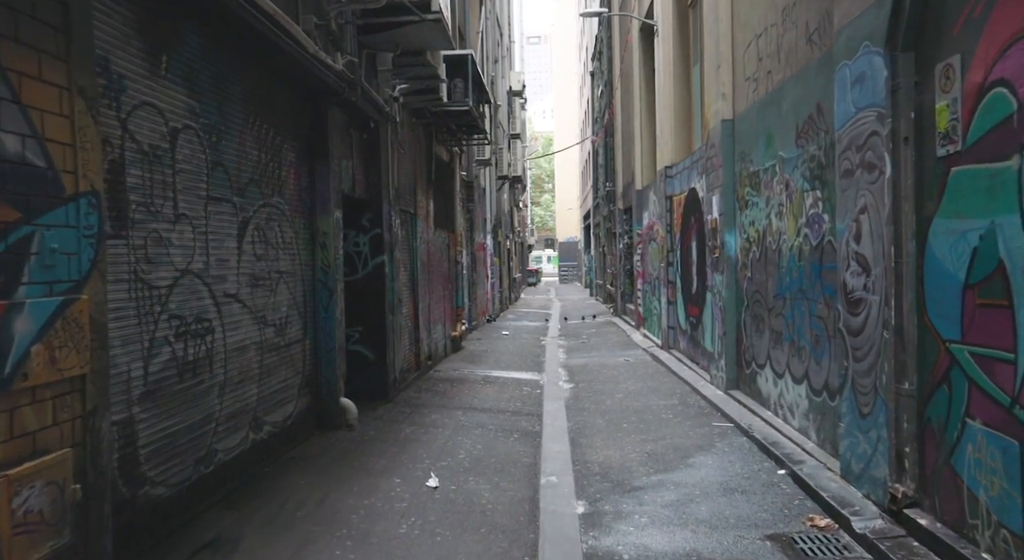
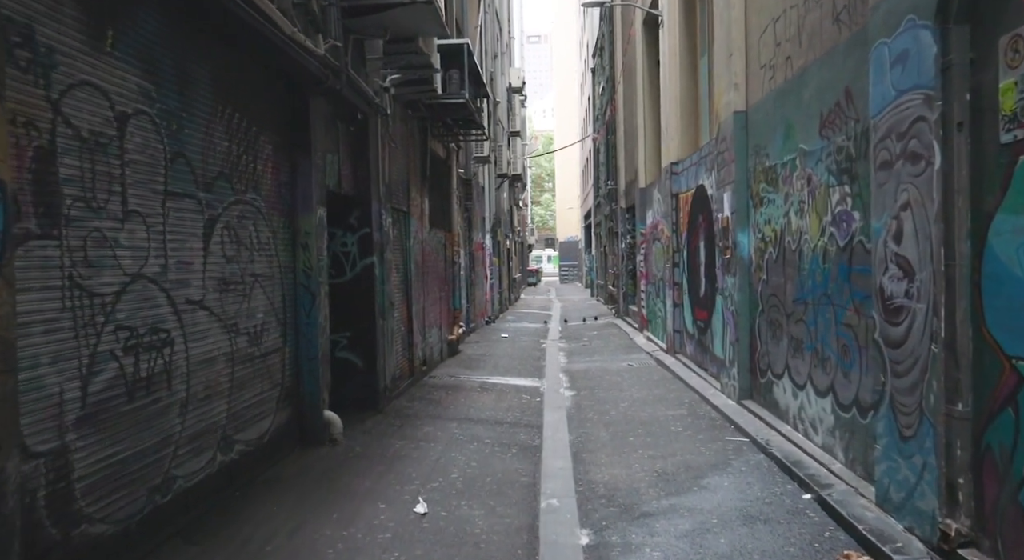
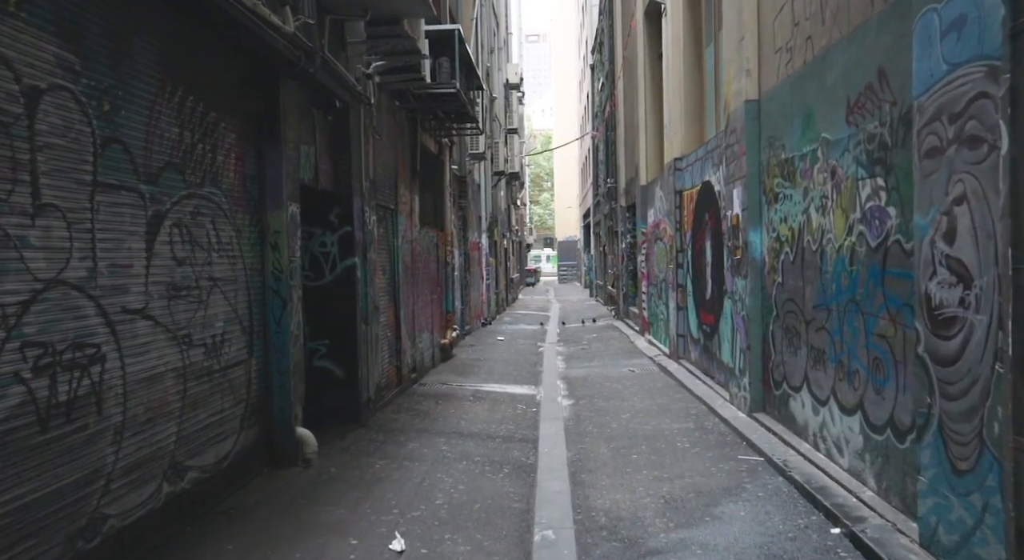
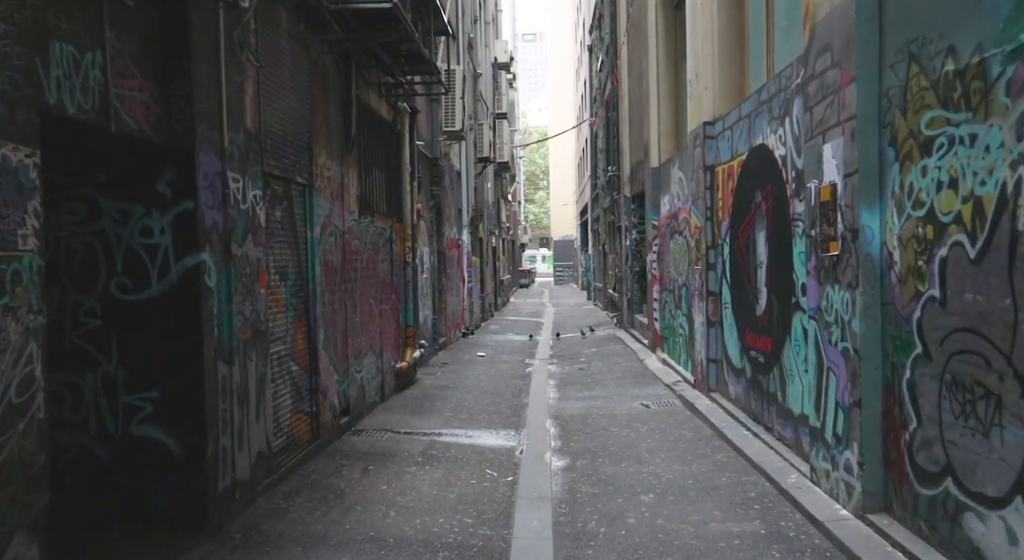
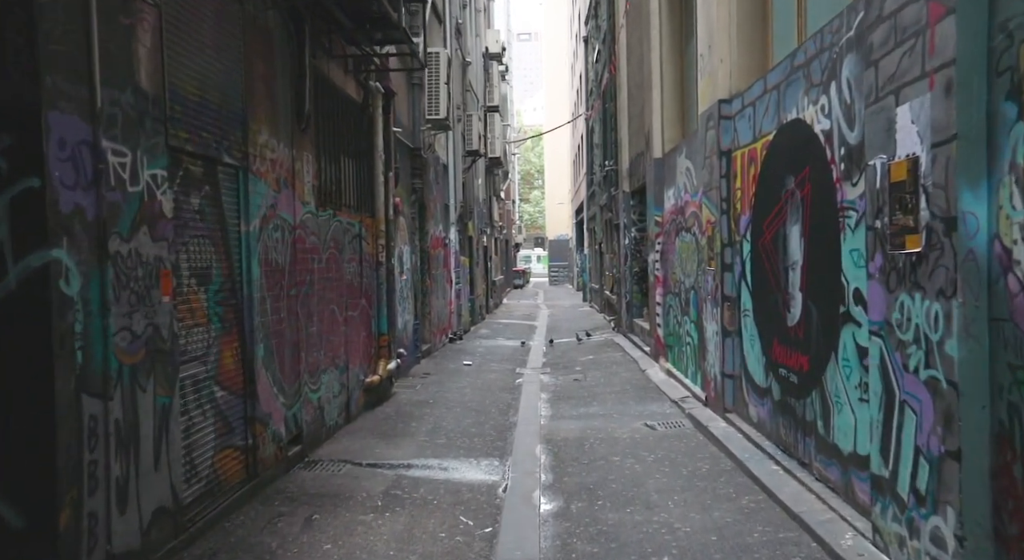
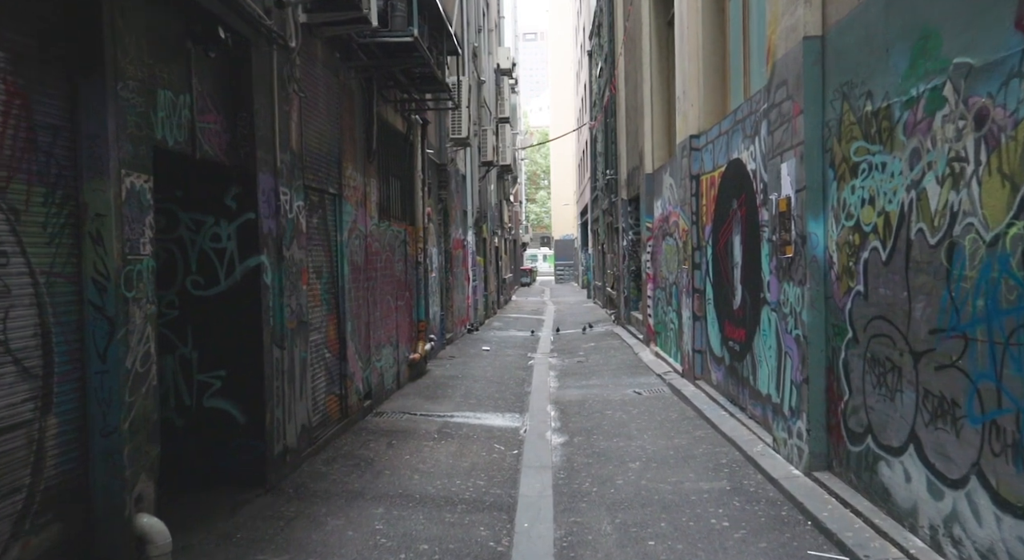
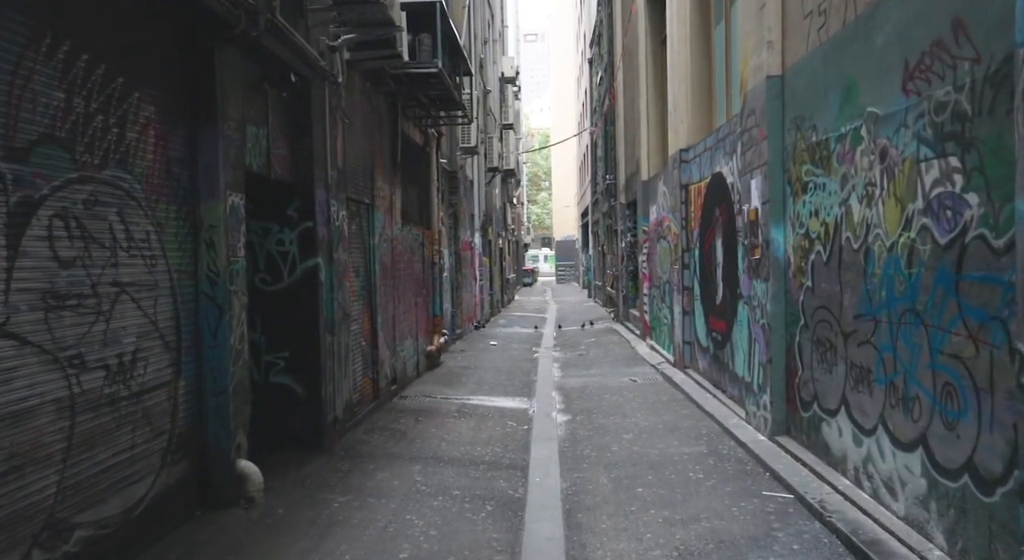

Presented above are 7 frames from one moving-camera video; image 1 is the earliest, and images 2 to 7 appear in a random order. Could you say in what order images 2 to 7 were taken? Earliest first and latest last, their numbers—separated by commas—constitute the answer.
2, 3, 7, 6, 4, 5
